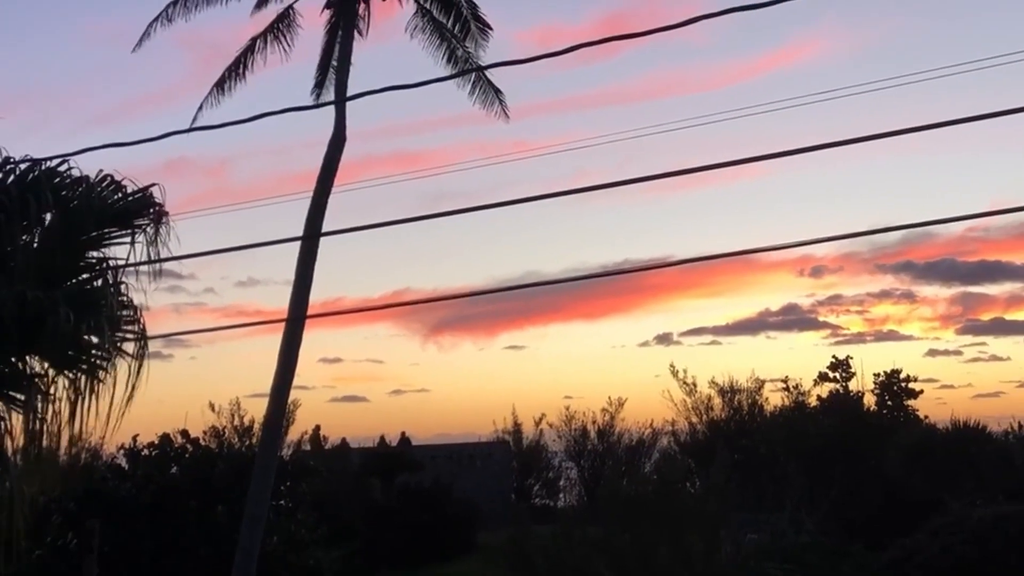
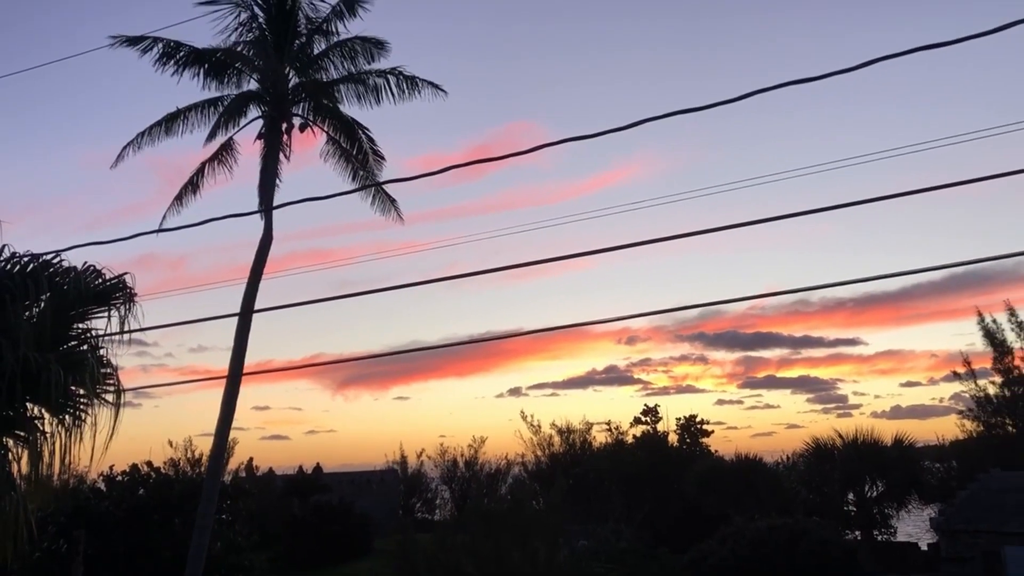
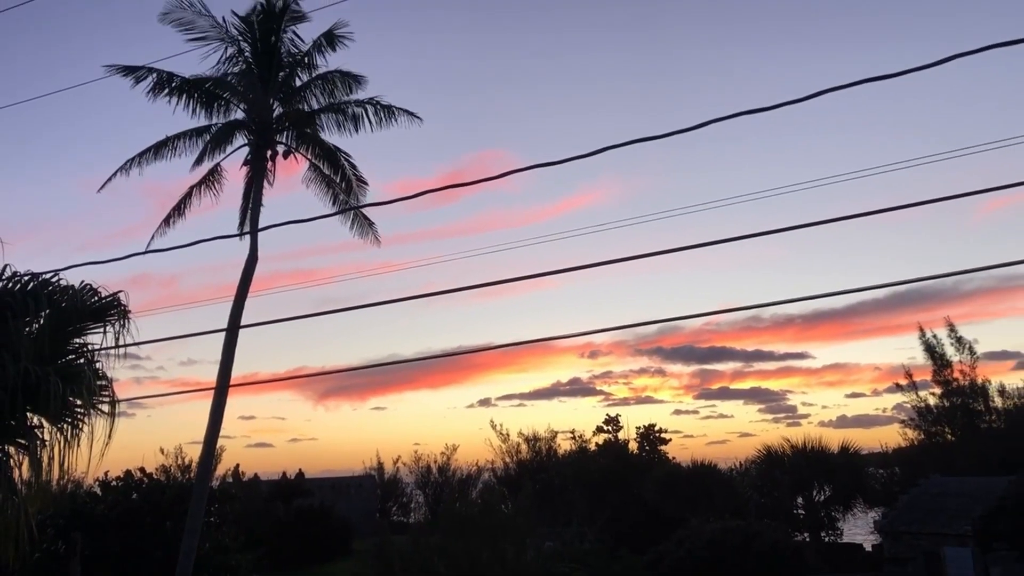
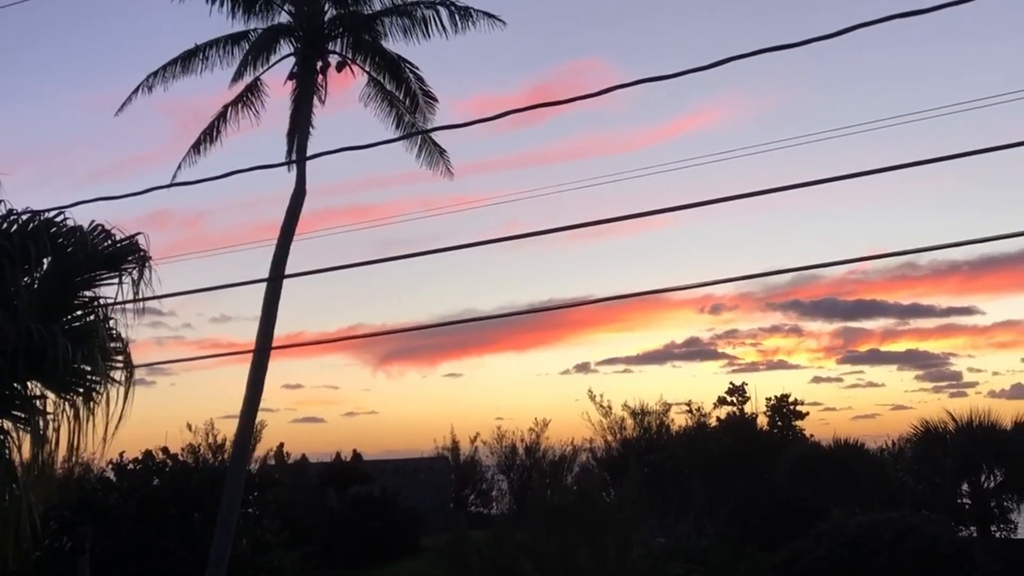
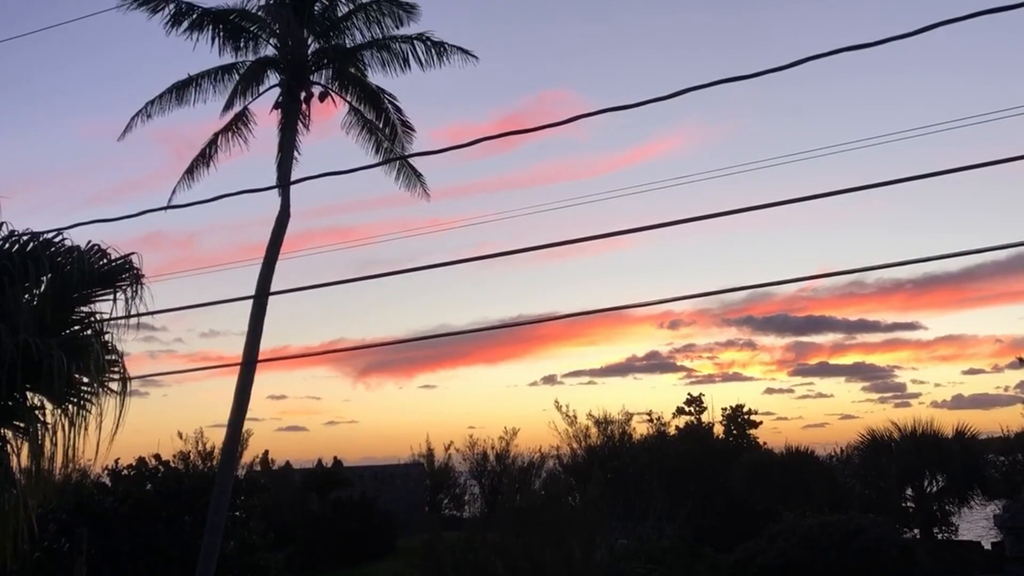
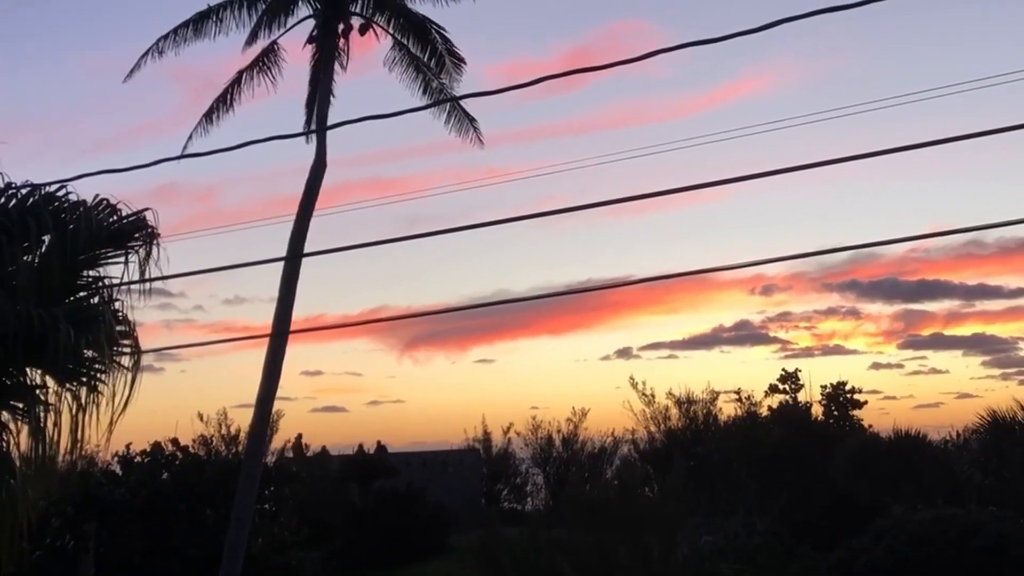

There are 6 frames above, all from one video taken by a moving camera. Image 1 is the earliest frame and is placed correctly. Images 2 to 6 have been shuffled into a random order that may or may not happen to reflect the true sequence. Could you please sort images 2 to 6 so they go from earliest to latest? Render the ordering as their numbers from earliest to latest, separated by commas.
6, 4, 5, 2, 3
